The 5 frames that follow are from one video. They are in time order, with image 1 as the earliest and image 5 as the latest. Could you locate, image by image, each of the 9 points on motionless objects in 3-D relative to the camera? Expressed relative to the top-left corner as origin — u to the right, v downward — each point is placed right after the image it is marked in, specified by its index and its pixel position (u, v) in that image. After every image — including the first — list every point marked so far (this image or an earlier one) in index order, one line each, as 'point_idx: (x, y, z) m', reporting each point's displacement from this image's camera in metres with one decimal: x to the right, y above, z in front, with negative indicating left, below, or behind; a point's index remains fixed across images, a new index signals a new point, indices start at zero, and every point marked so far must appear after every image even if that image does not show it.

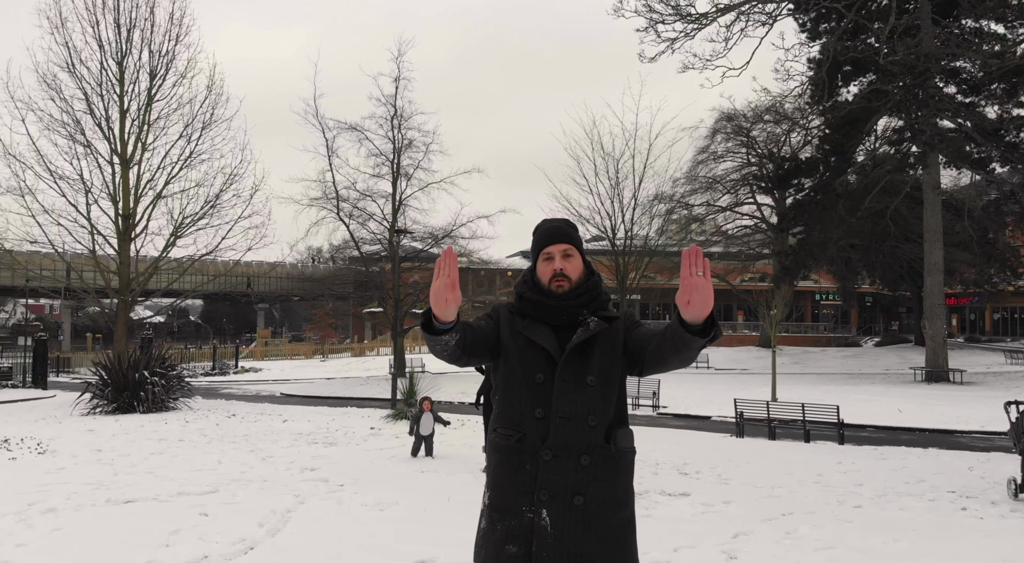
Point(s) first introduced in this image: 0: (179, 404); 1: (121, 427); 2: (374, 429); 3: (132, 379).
0: (-7.5, -2.7, +17.3) m
1: (-7.0, -2.6, +13.8) m
2: (-2.4, -2.6, +13.4) m
3: (-8.0, -2.0, +16.2) m
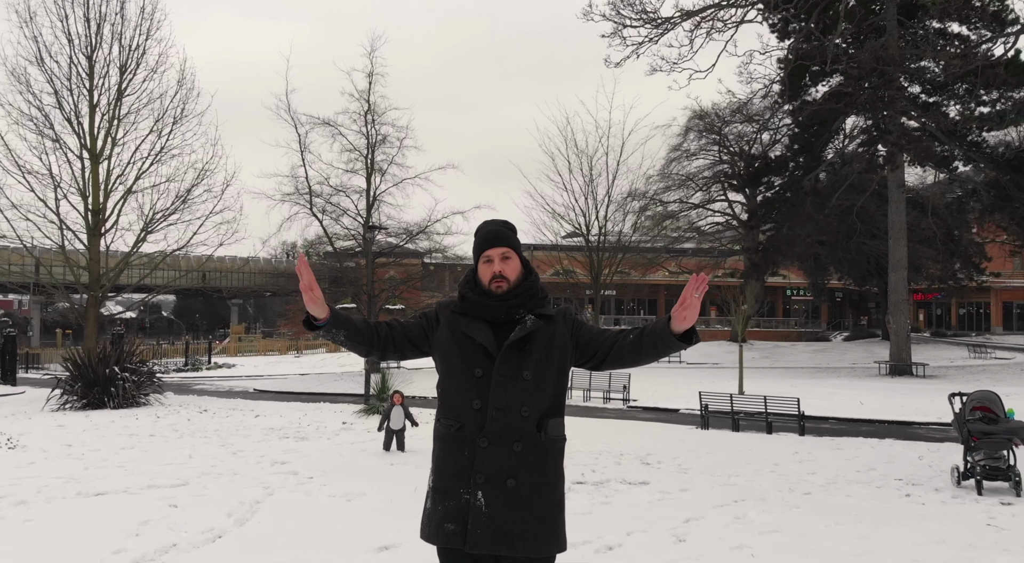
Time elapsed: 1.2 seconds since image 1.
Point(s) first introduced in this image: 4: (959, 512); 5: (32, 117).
0: (-8.2, -2.7, +17.4) m
1: (-7.5, -2.5, +13.8) m
2: (-2.9, -2.5, +13.6) m
3: (-8.6, -2.0, +16.2) m
4: (+4.2, -2.2, +7.2) m
5: (-12.3, +4.2, +19.6) m
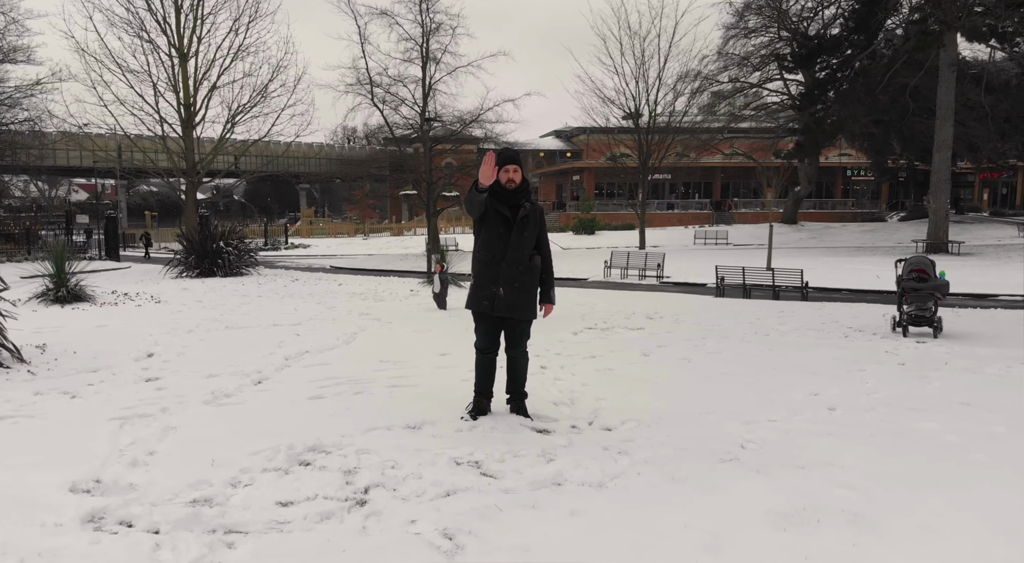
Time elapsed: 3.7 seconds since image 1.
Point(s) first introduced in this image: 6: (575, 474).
0: (-7.0, +0.3, +20.6) m
1: (-6.7, -0.1, +17.0) m
2: (-2.1, -0.2, +16.4) m
3: (-7.6, +0.8, +19.4) m
4: (+4.5, -0.8, +9.5) m
5: (-11.0, +7.4, +22.1) m
6: (+0.3, -1.0, +3.9) m
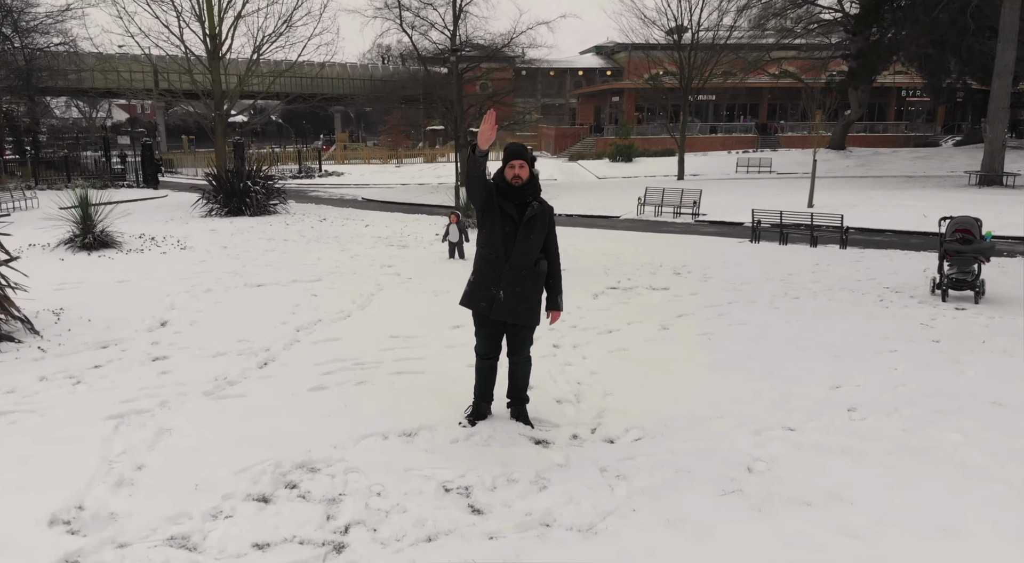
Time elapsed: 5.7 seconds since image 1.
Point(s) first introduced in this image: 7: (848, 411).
0: (-6.3, +2.0, +20.5) m
1: (-6.1, +1.2, +17.0) m
2: (-1.6, +1.0, +16.2) m
3: (-6.9, +2.4, +19.3) m
4: (+4.7, -0.4, +9.1) m
5: (-10.1, +9.3, +21.4) m
6: (+0.3, -1.1, +3.8) m
7: (+2.4, -0.9, +5.5) m
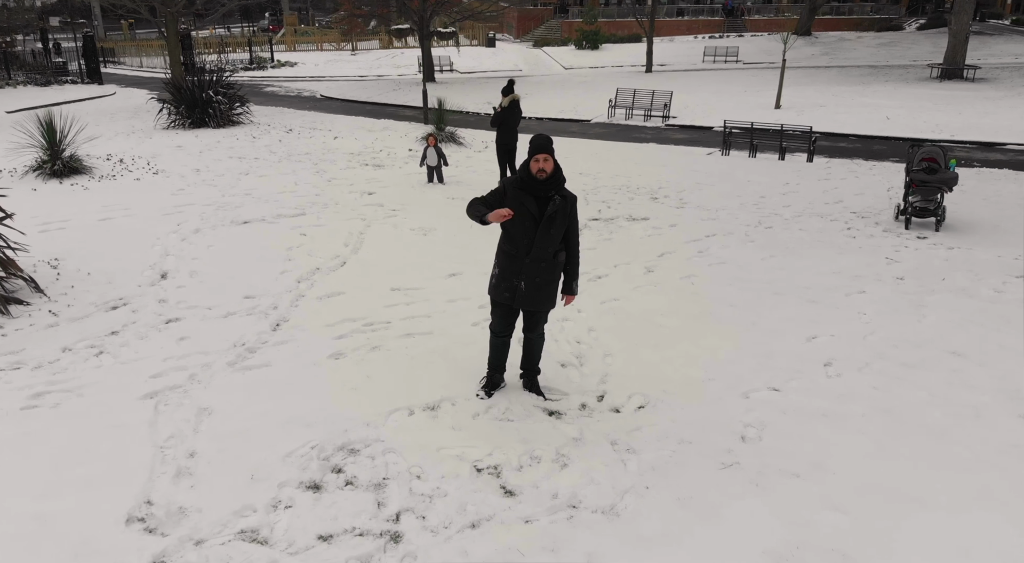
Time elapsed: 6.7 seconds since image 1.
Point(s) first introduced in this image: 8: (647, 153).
0: (-7.0, +4.3, +20.0) m
1: (-6.7, +3.0, +16.7) m
2: (-2.1, +2.8, +16.1) m
3: (-7.6, +4.5, +18.7) m
4: (+4.6, +0.4, +9.7) m
5: (-11.0, +11.5, +19.6) m
6: (+0.4, -1.2, +4.3) m
7: (+2.5, -0.7, +6.0) m
8: (+2.9, +2.8, +16.3) m
